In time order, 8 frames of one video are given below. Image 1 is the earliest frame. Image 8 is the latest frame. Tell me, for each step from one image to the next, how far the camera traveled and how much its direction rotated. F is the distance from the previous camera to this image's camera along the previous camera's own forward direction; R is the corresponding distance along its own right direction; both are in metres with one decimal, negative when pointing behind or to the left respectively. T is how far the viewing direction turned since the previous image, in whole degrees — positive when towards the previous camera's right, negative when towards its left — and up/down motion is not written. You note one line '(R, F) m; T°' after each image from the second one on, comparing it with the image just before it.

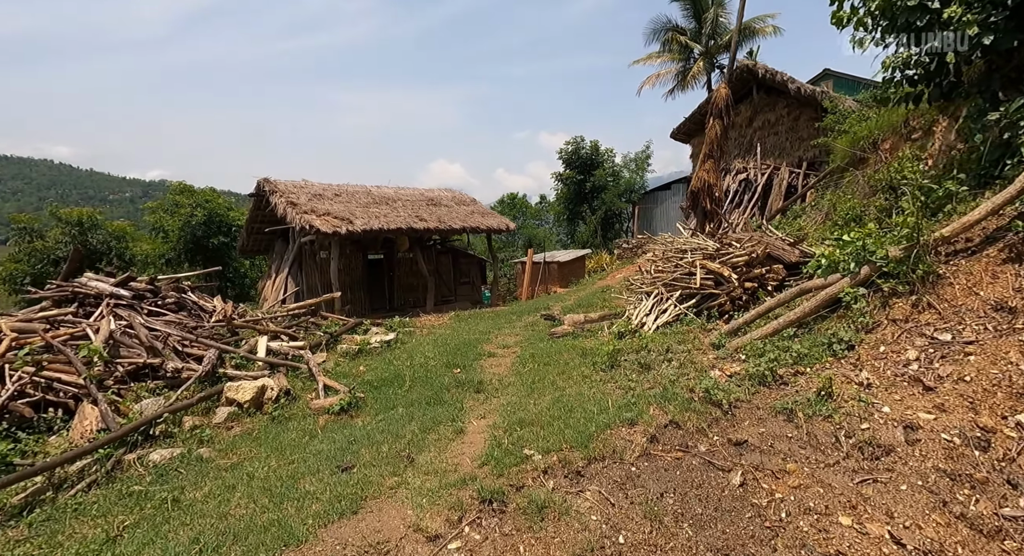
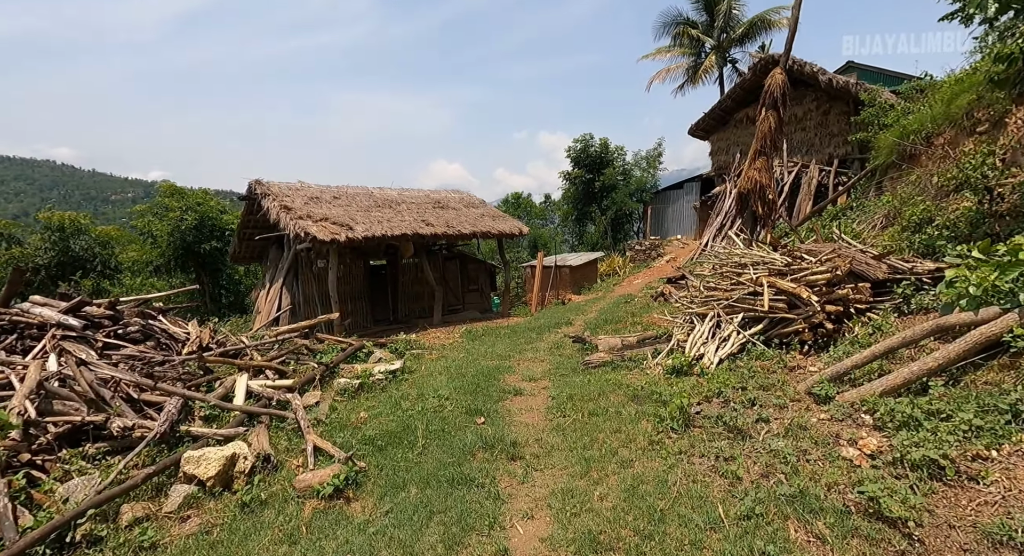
(-0.3, +1.3) m; 0°
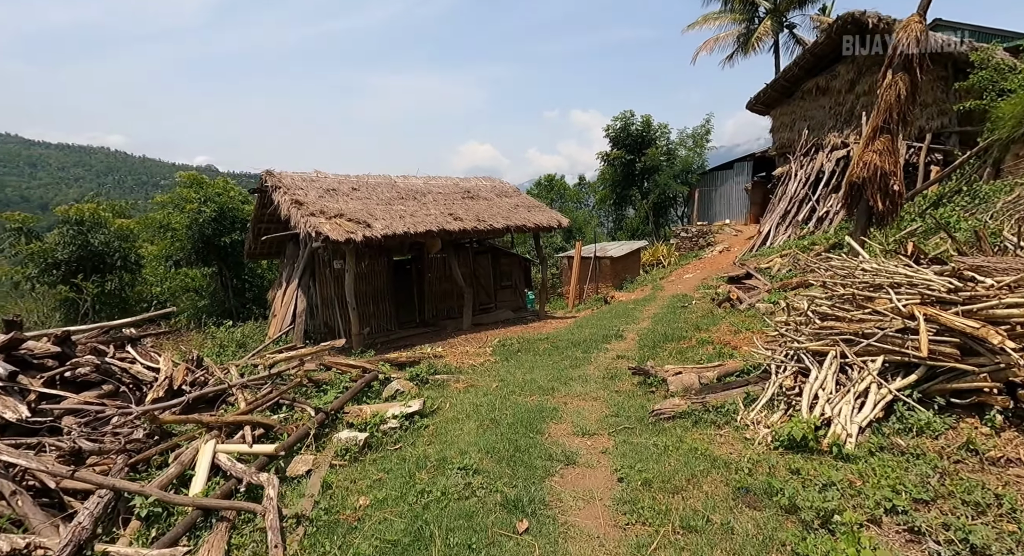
(-0.1, +1.7) m; -3°
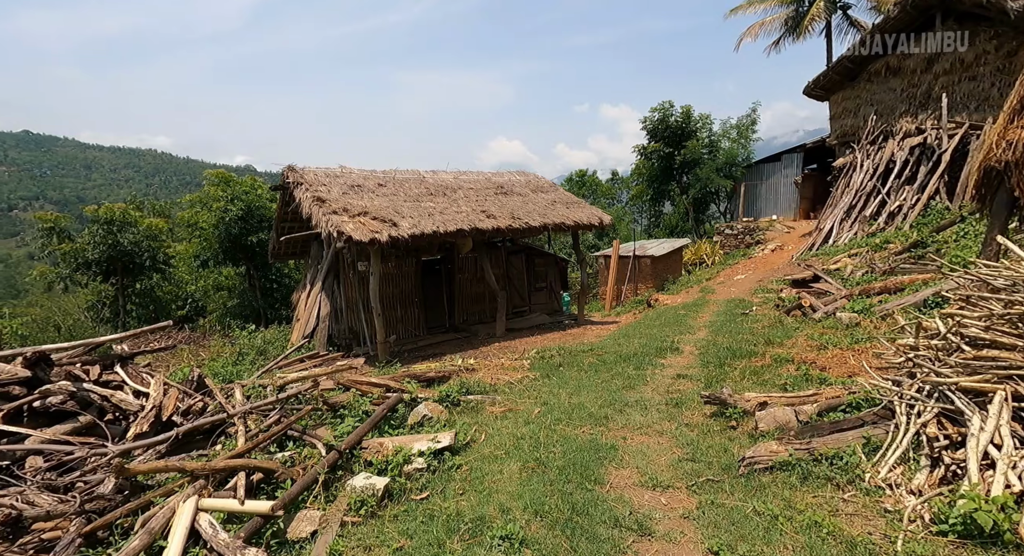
(-0.2, +1.1) m; -3°
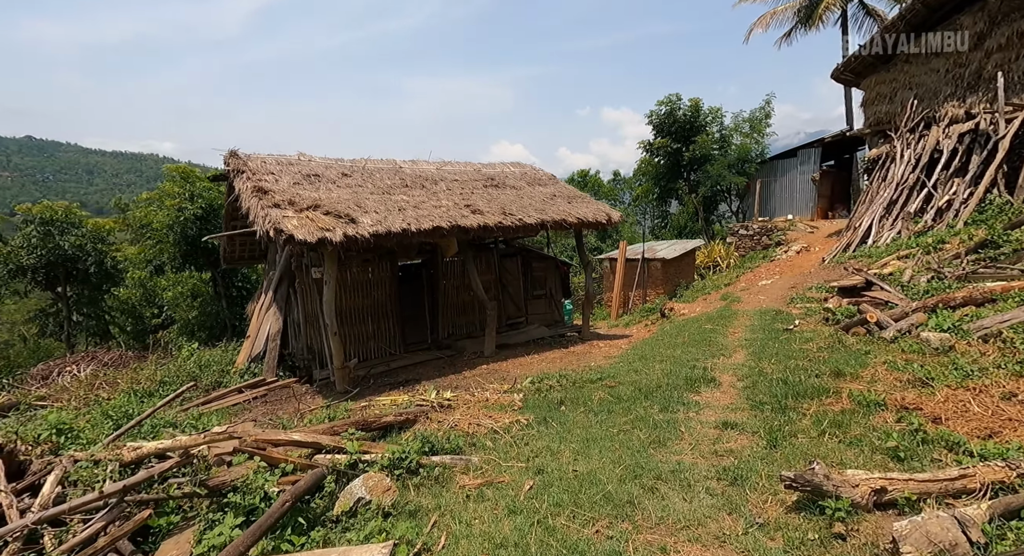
(+0.2, +2.1) m; 0°
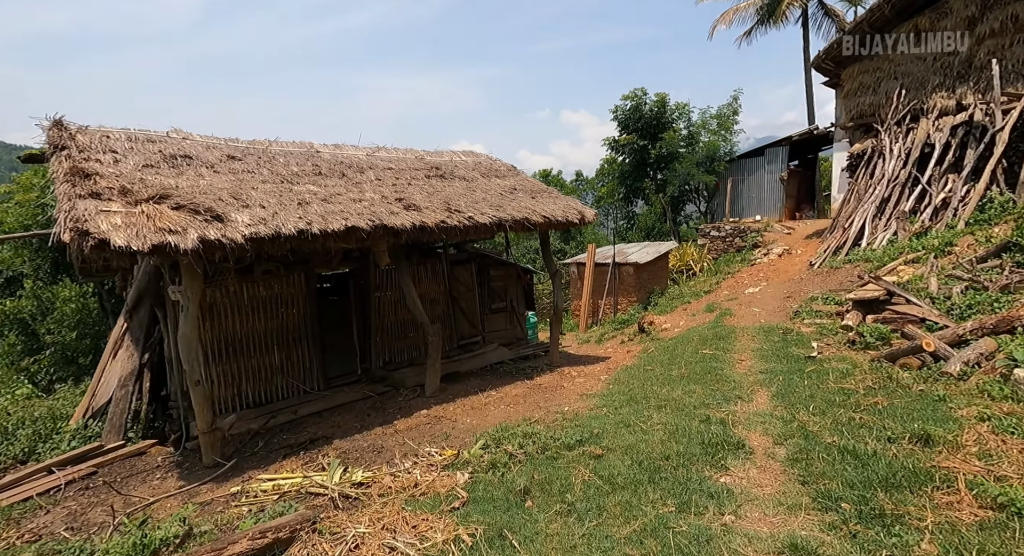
(+0.2, +2.3) m; +4°
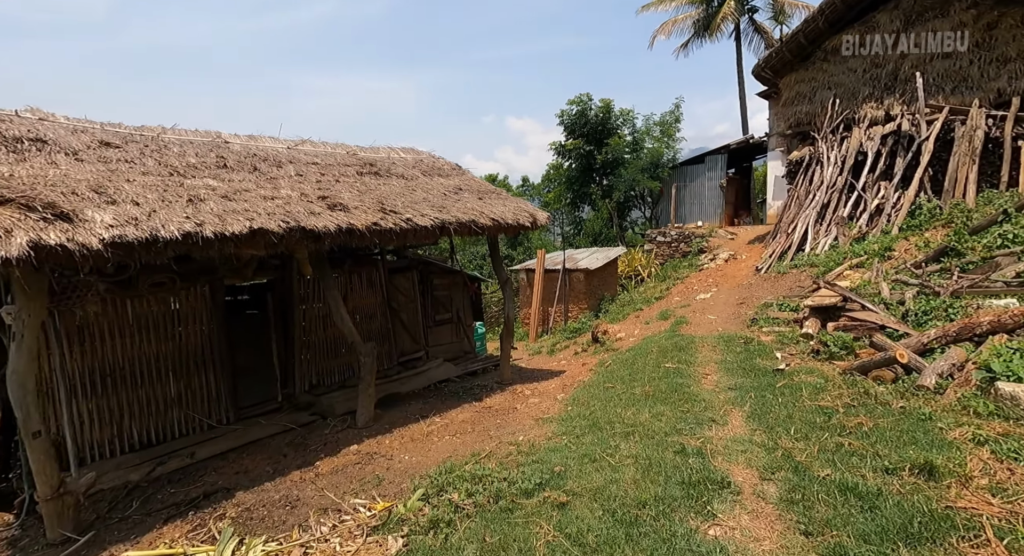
(0.0, +0.9) m; +5°
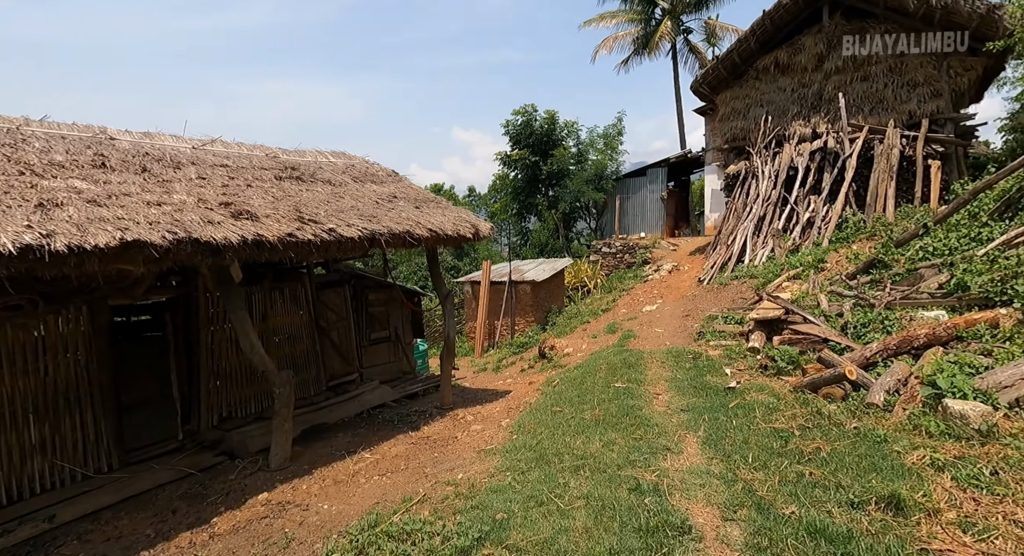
(+0.1, +0.6) m; +5°
